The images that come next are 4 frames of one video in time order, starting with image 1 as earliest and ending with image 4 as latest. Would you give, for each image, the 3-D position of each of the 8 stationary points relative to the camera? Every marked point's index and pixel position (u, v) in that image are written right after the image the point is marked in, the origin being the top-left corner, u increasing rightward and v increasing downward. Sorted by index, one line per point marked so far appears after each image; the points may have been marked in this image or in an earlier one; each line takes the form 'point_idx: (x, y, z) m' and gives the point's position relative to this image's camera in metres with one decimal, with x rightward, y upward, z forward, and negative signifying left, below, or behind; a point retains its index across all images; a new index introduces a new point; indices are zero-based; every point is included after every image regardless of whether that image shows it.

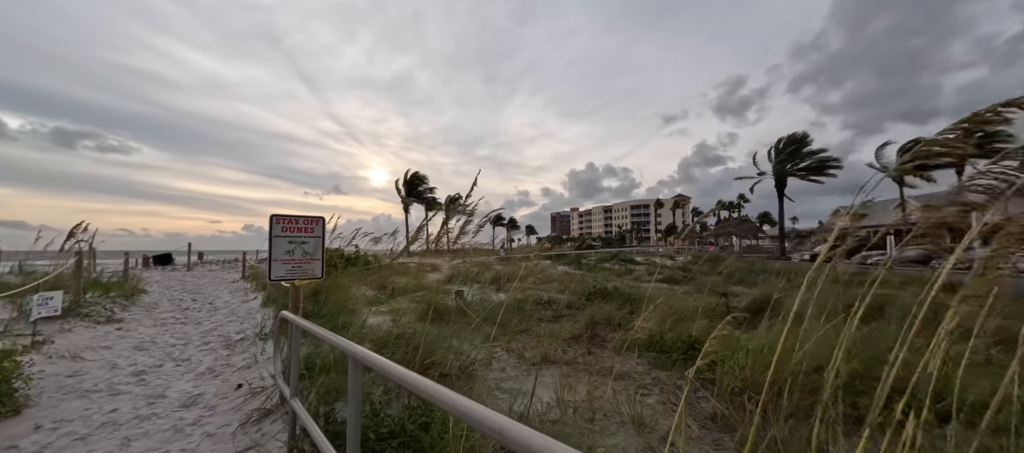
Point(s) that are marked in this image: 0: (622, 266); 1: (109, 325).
0: (+4.4, -1.6, +15.1) m
1: (-5.6, -1.4, +5.3) m
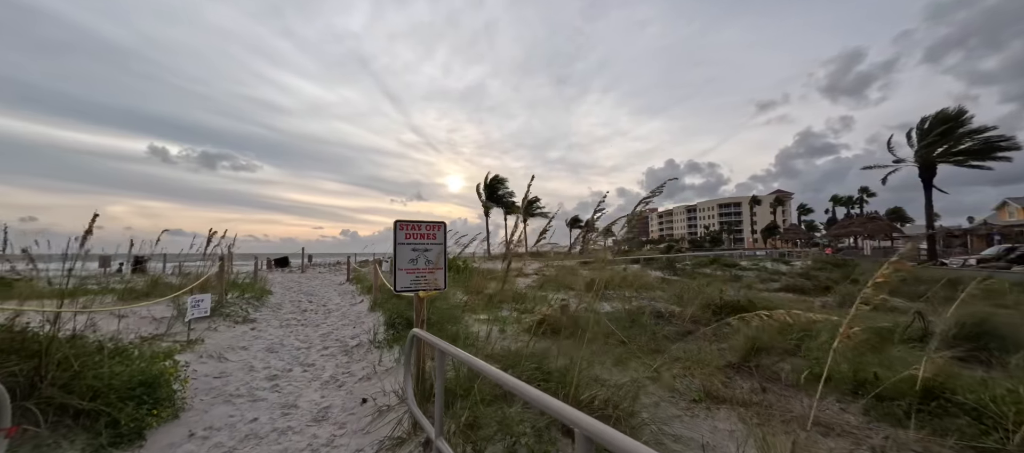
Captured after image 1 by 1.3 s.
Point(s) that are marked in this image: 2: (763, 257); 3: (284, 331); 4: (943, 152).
0: (+7.7, -1.6, +13.4) m
1: (-4.0, -1.5, +5.8) m
2: (+12.3, -1.5, +18.7) m
3: (-3.4, -1.5, +5.6) m
4: (+21.9, +3.8, +19.3) m
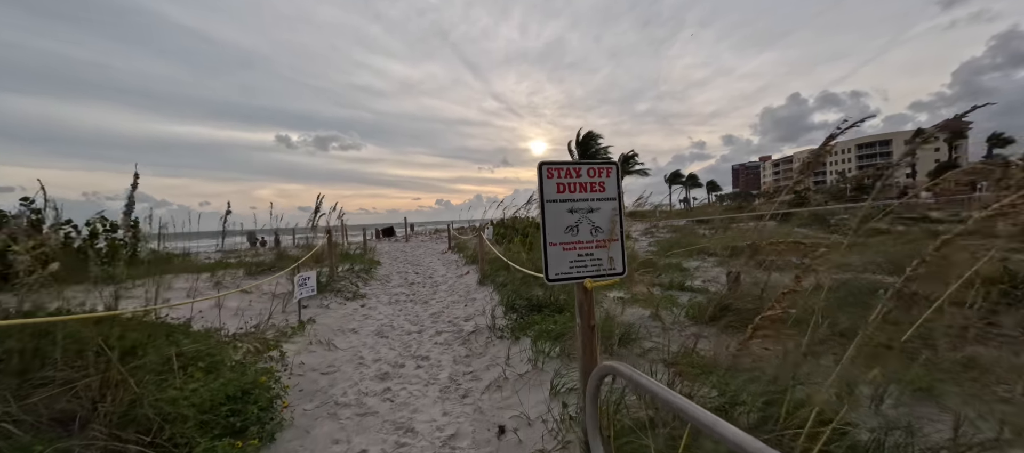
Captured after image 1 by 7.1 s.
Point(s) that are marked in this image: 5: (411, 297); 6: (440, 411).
0: (+10.9, 0.0, +10.2) m
1: (-2.2, -1.1, +5.4) m
2: (+16.6, +0.8, +14.2) m
3: (-1.6, -1.1, +5.1) m
4: (+25.7, +6.5, +12.1) m
5: (-1.6, -1.1, +5.8) m
6: (-0.5, -1.2, +2.5) m
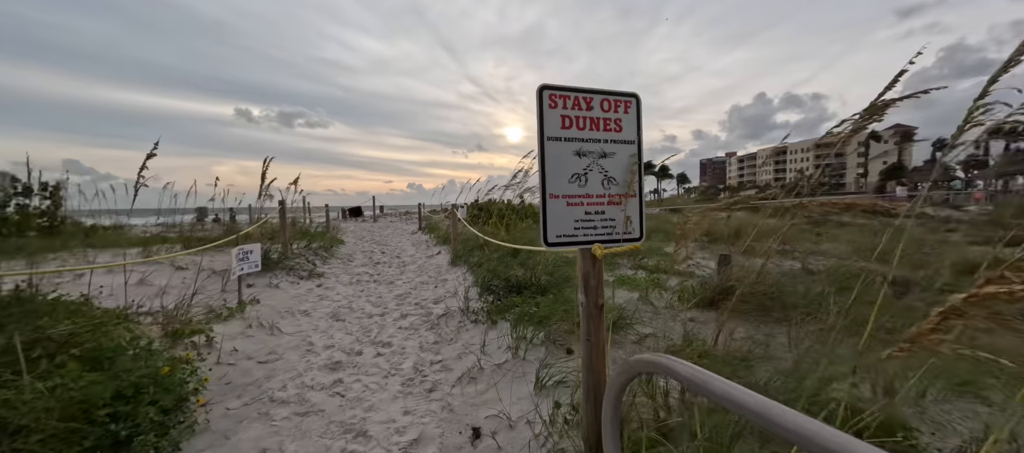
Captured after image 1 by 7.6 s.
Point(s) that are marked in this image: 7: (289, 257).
0: (+10.2, +0.2, +10.5) m
1: (-2.5, -0.7, +4.8) m
2: (+15.6, +1.0, +14.9) m
3: (-1.9, -0.8, +4.6) m
4: (+25.0, +6.3, +13.3) m
5: (-1.9, -0.7, +5.3) m
6: (-0.6, -1.0, +2.1) m
7: (-3.2, -0.4, +5.4) m
